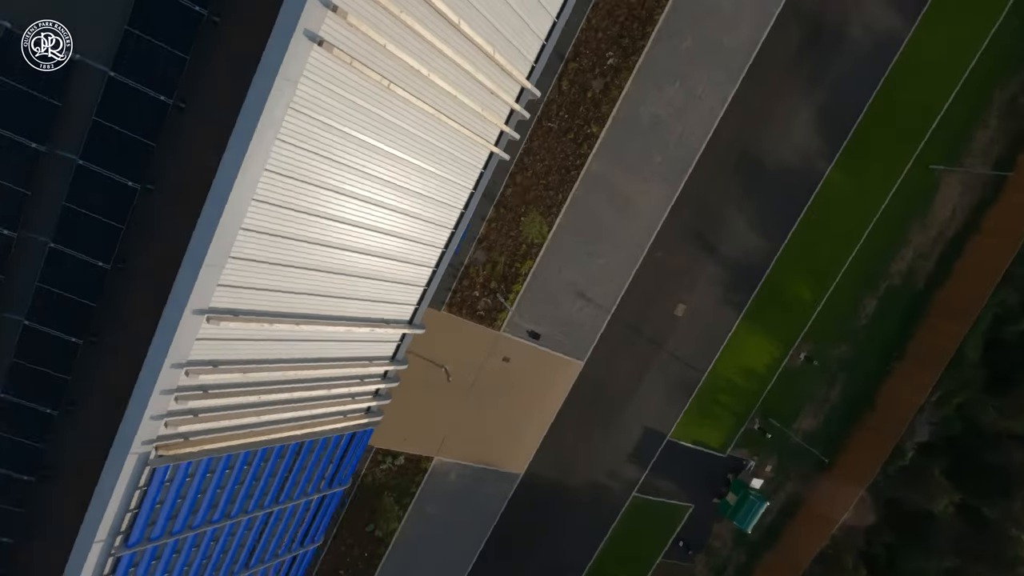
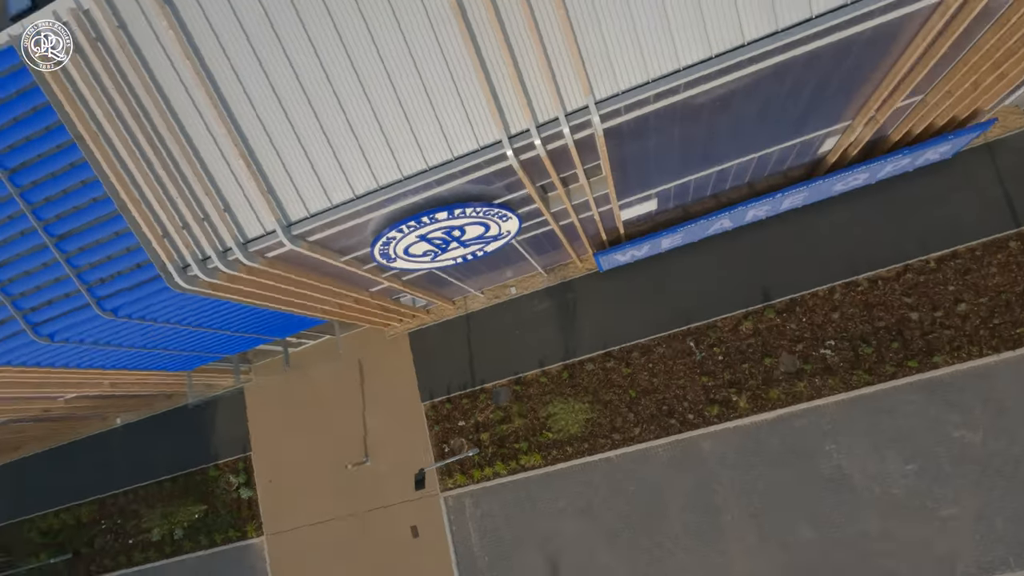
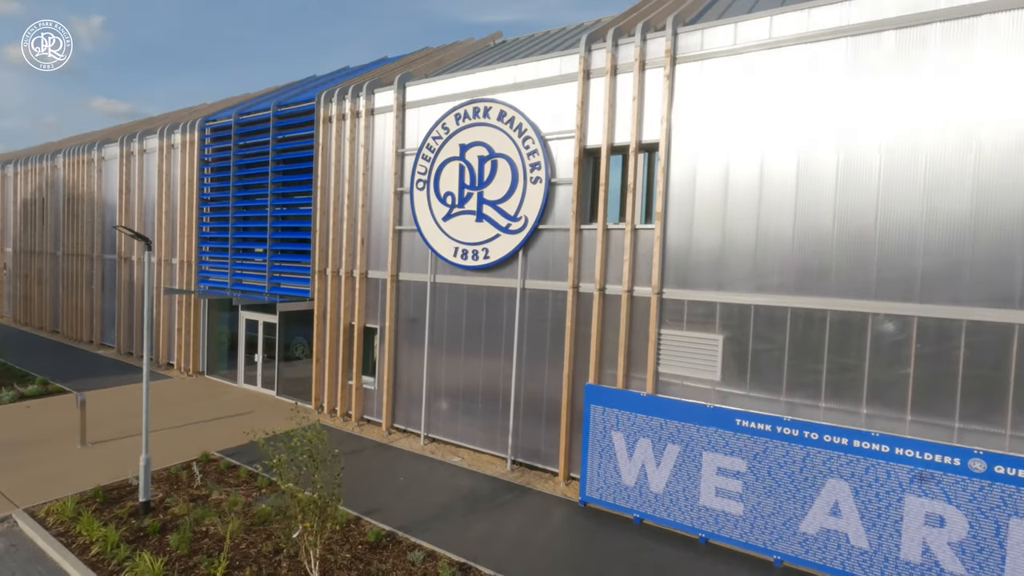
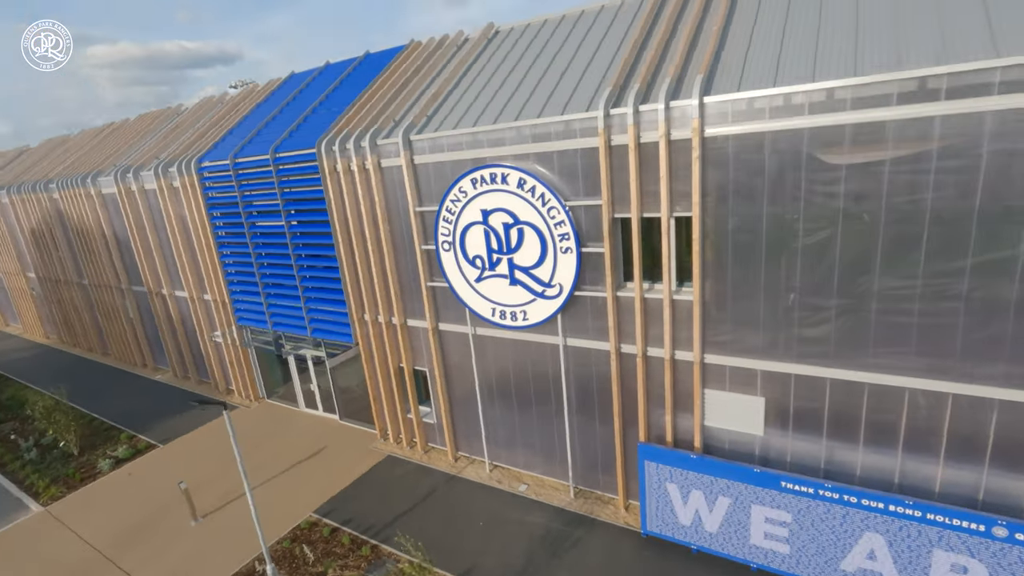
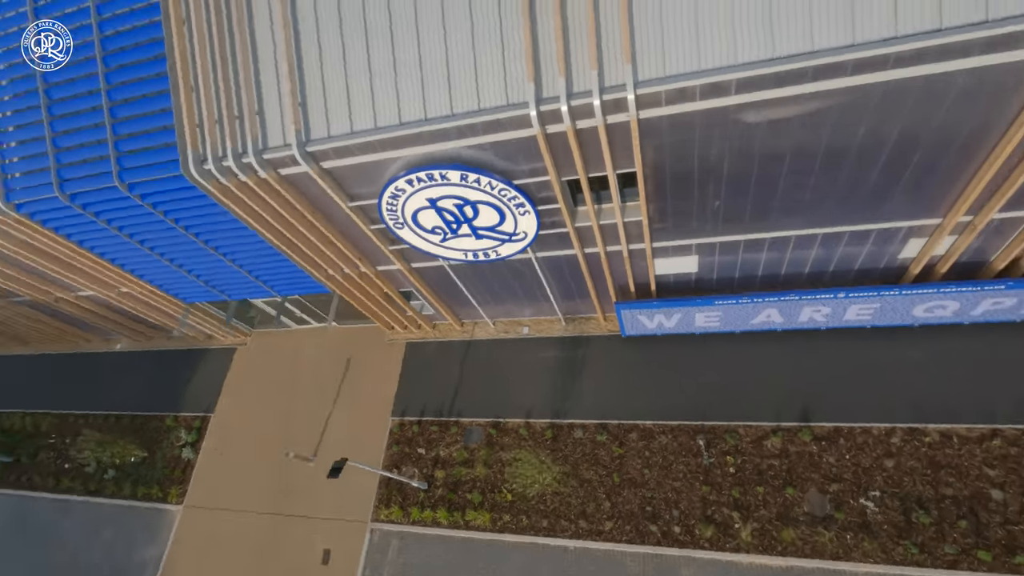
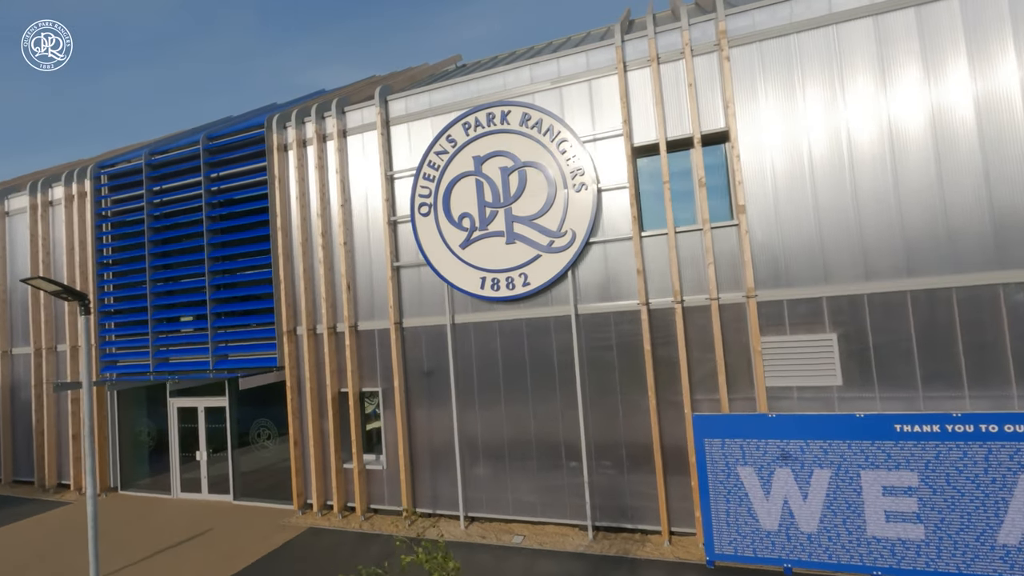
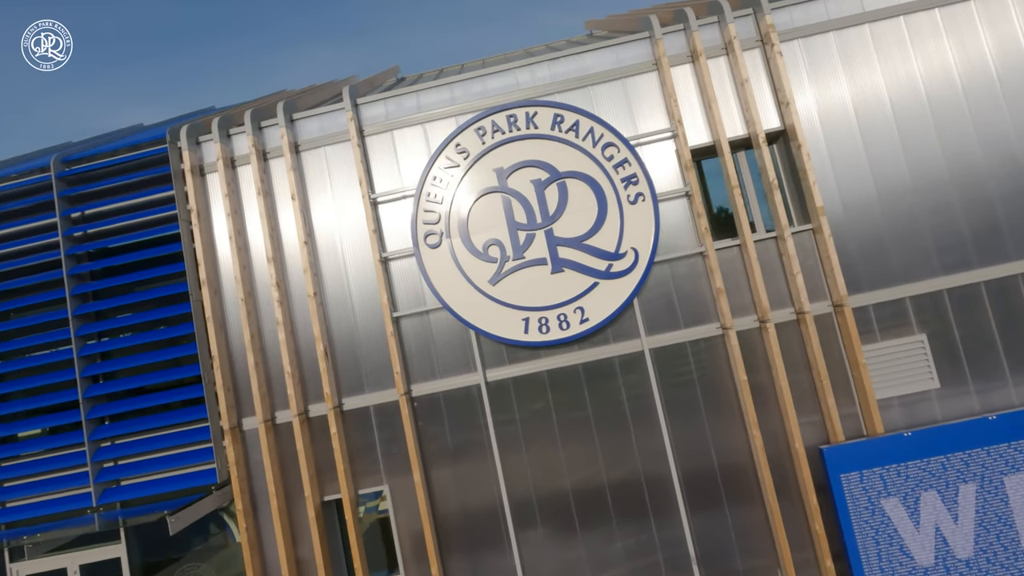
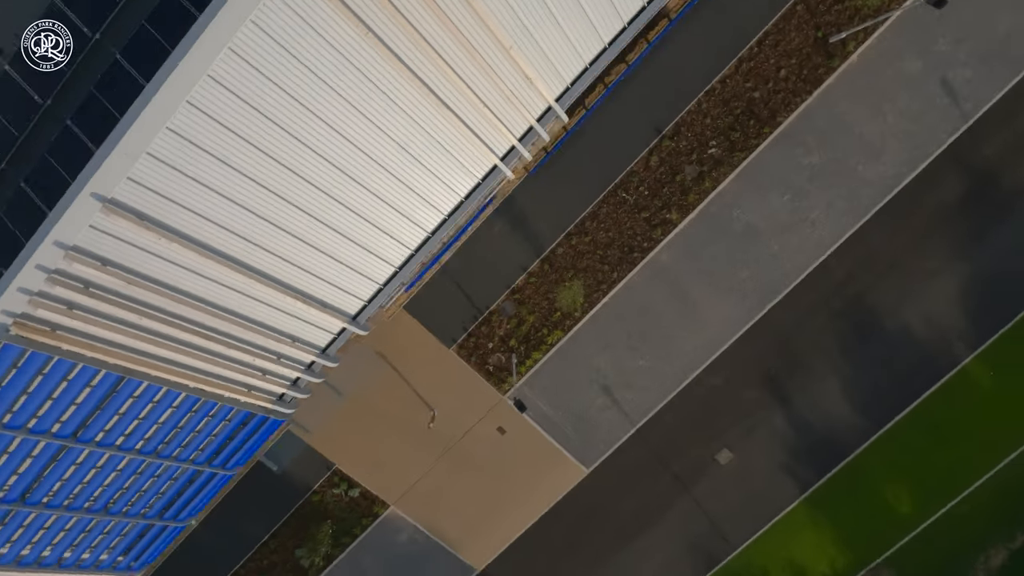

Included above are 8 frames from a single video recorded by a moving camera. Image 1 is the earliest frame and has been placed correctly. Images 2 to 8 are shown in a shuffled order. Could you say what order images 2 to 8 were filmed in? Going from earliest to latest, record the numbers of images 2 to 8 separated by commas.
8, 2, 5, 4, 3, 6, 7
